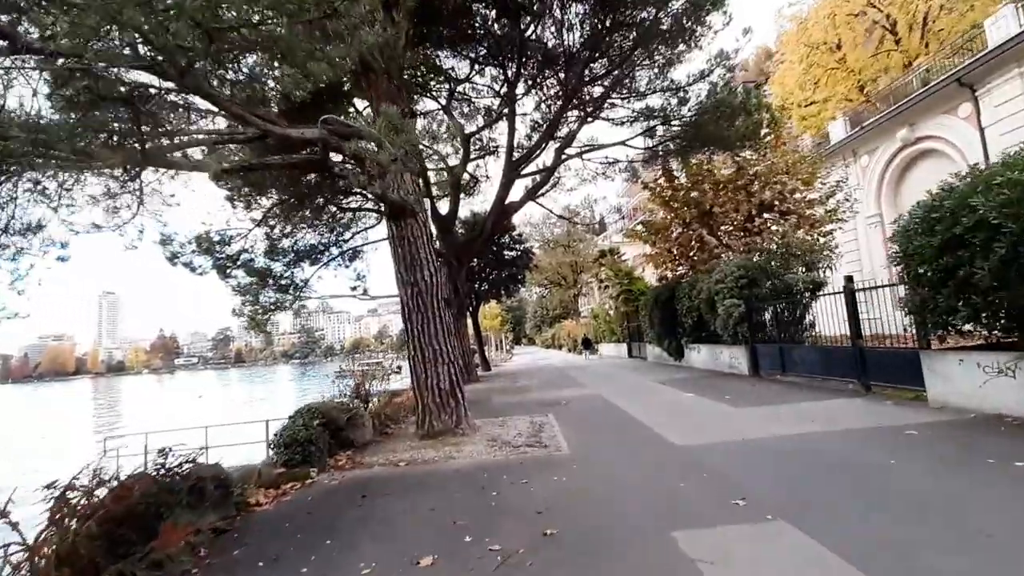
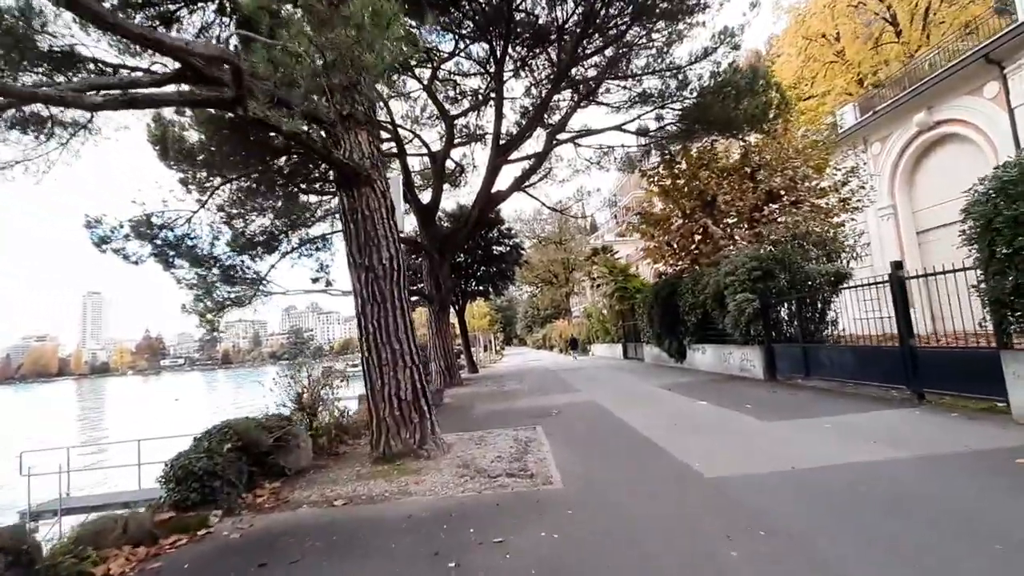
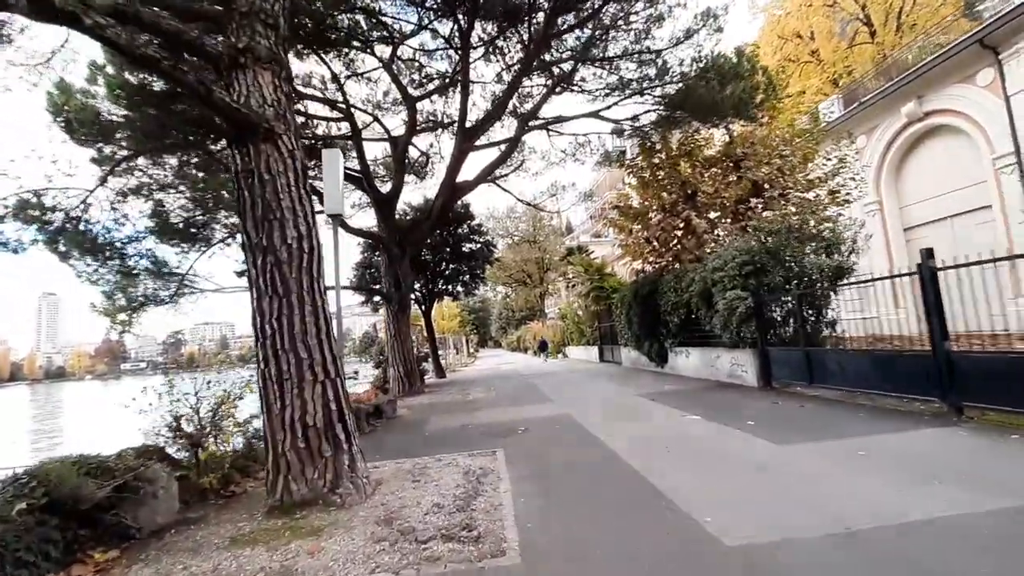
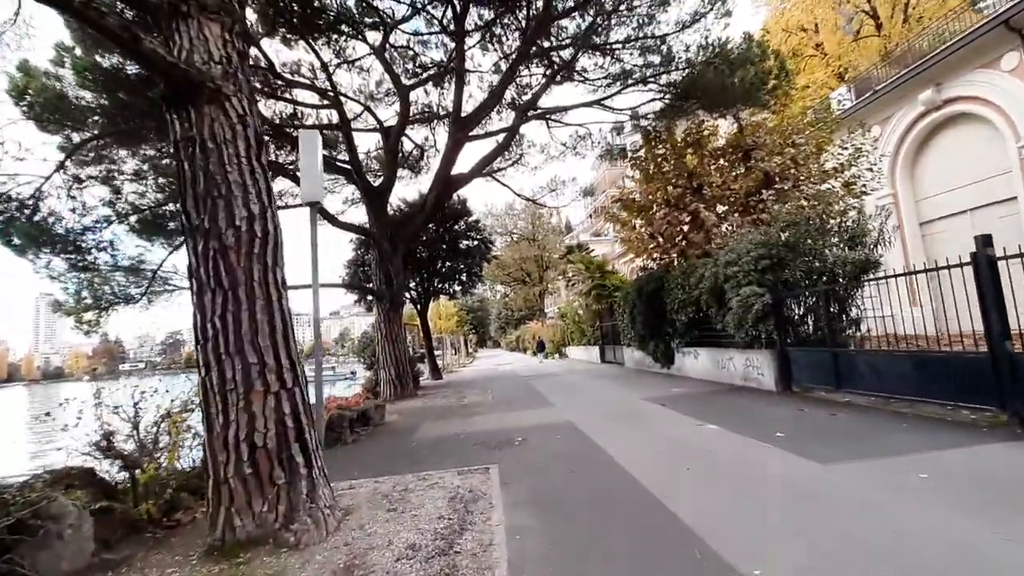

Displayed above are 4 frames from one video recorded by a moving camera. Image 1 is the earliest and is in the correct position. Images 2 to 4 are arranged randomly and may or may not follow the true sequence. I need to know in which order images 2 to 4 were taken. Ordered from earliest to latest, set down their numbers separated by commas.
2, 3, 4
